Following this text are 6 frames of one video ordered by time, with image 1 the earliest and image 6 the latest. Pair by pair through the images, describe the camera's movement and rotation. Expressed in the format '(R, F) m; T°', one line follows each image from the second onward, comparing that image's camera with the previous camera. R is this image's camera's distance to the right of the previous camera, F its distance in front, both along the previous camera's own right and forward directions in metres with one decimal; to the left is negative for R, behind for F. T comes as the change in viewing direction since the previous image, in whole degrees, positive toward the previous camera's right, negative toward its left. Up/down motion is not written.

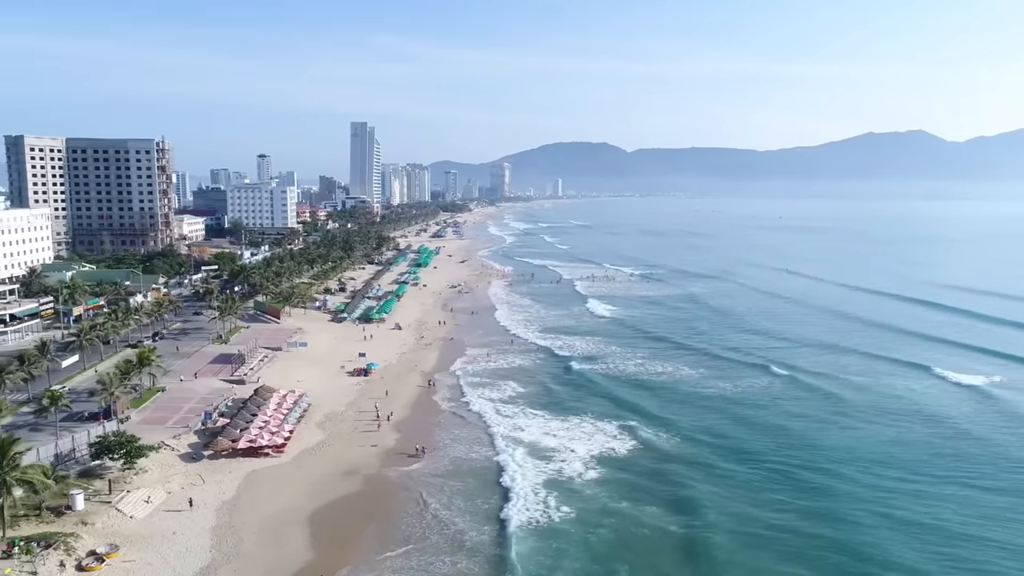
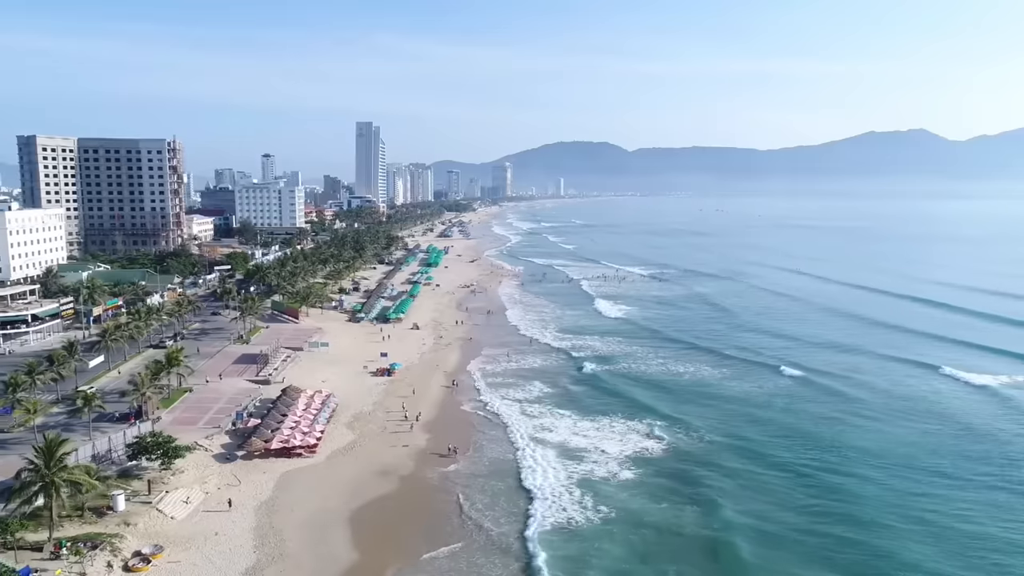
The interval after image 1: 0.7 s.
(-1.8, +0.1) m; 0°
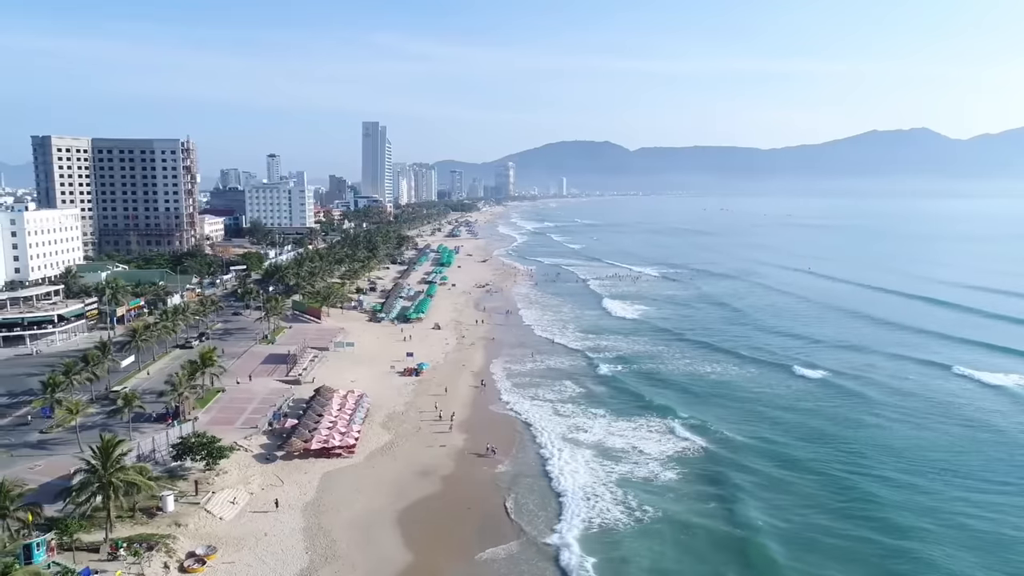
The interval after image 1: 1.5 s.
(-2.1, +0.1) m; 0°
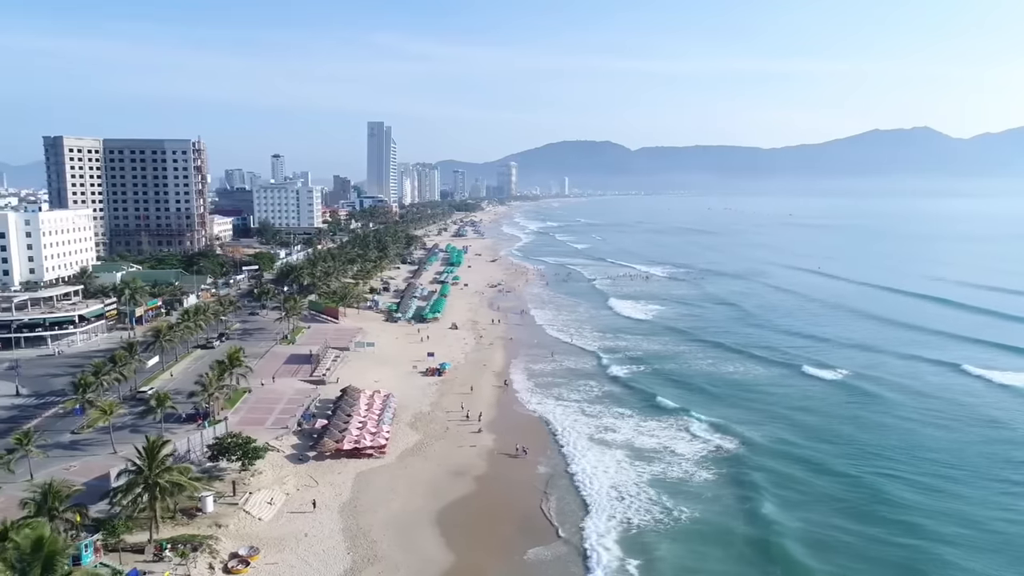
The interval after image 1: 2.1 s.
(-1.7, +0.1) m; 0°
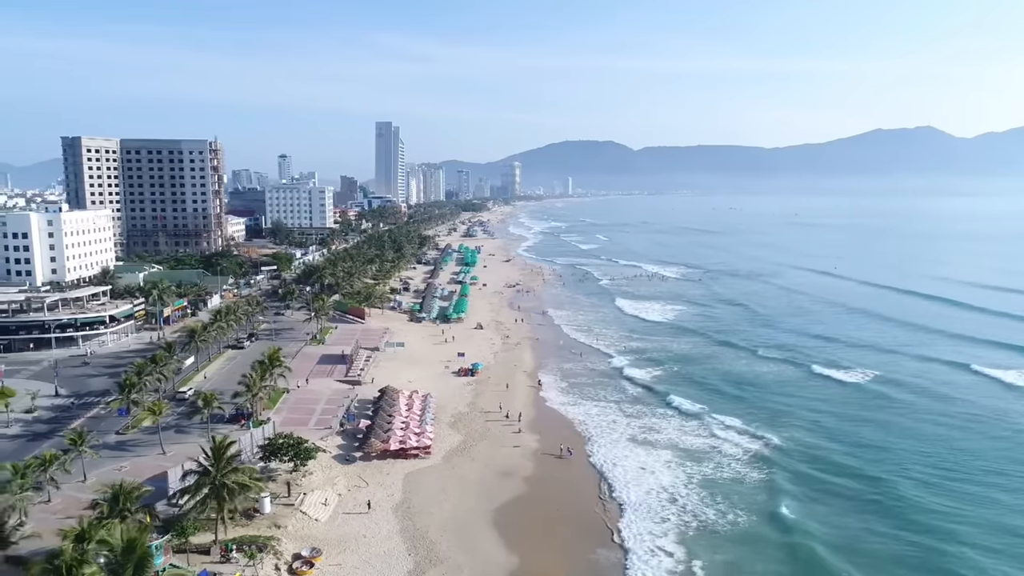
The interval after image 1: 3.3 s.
(-2.4, +0.1) m; 0°
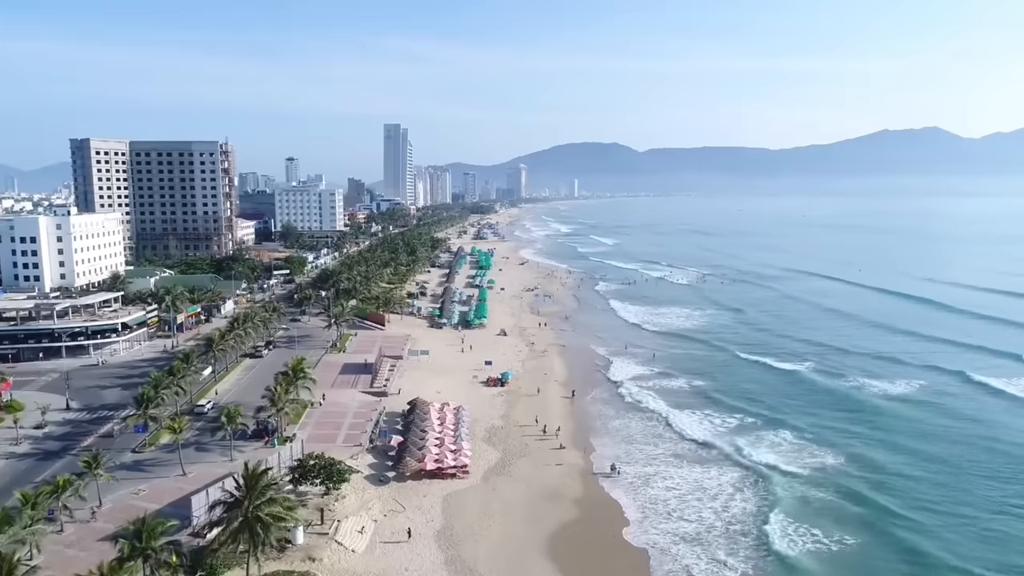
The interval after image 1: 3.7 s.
(-2.0, +2.7) m; 0°
